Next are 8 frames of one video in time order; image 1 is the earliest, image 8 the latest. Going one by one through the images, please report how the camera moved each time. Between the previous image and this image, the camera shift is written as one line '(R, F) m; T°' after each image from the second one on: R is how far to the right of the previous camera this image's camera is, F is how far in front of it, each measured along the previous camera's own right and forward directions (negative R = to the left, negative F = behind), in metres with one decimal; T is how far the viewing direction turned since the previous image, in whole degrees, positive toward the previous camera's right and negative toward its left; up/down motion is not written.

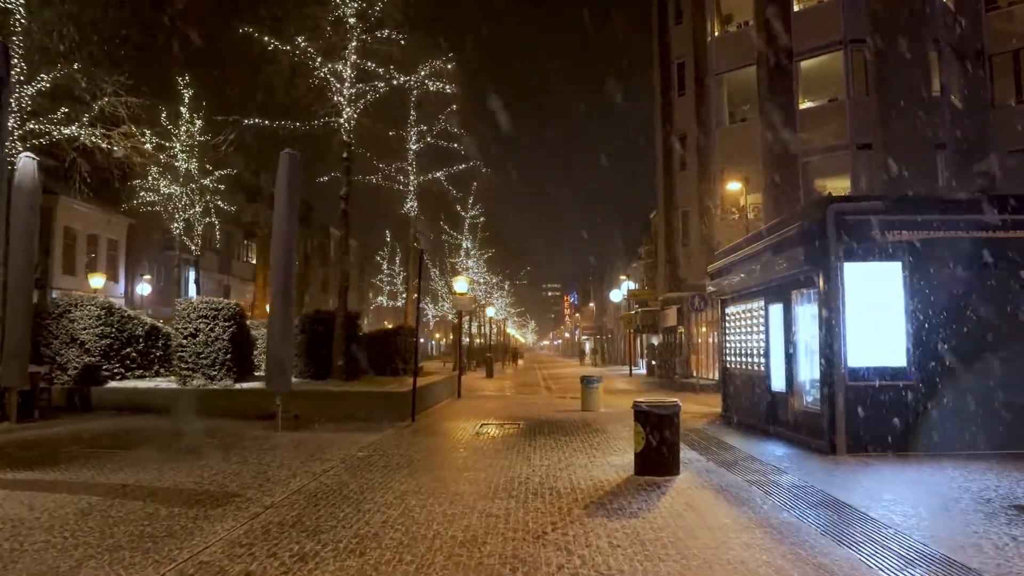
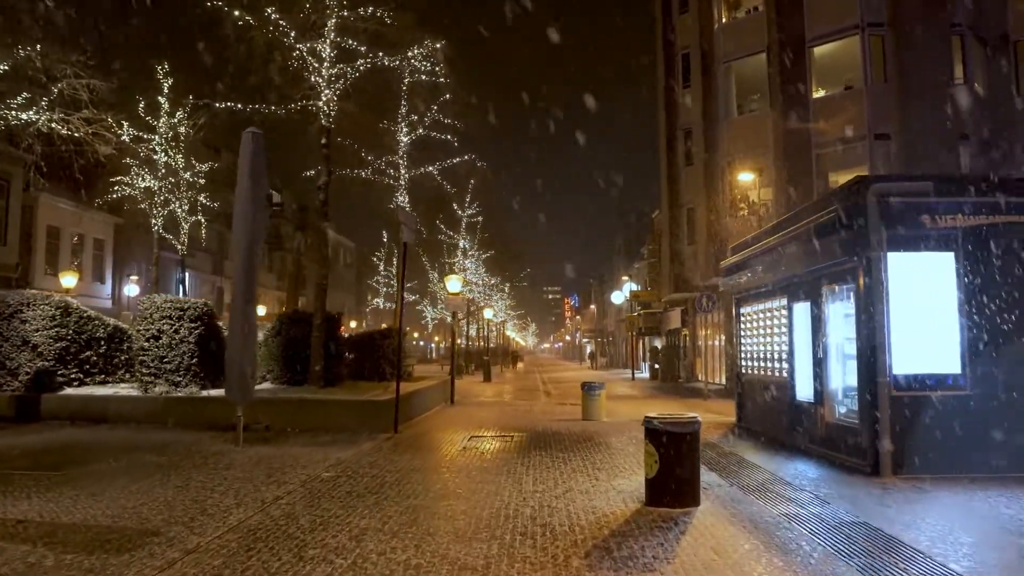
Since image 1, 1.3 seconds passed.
(+0.1, +1.5) m; 0°
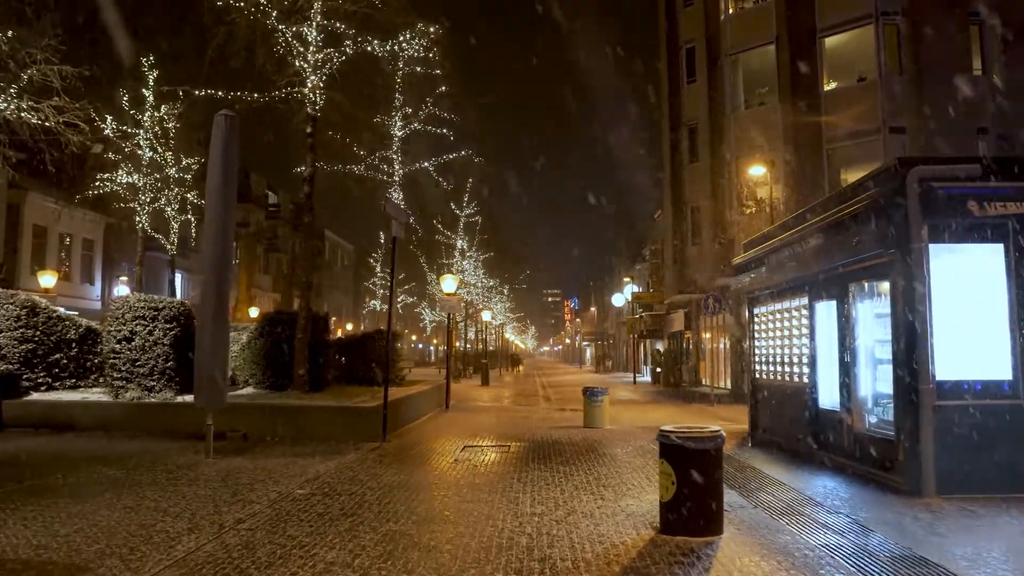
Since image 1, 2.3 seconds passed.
(0.0, +1.0) m; 0°
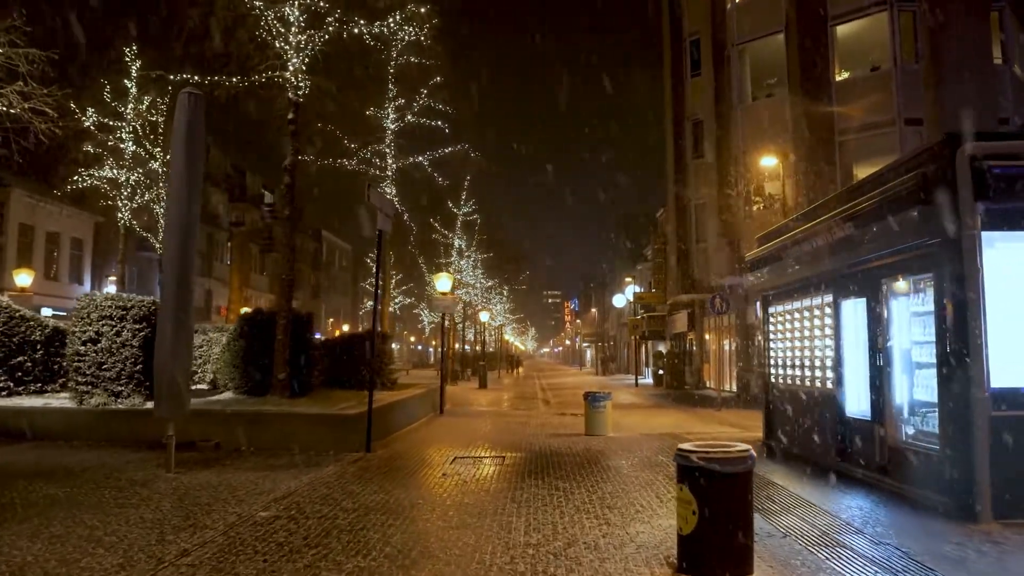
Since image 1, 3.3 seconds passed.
(+0.1, +1.0) m; 0°
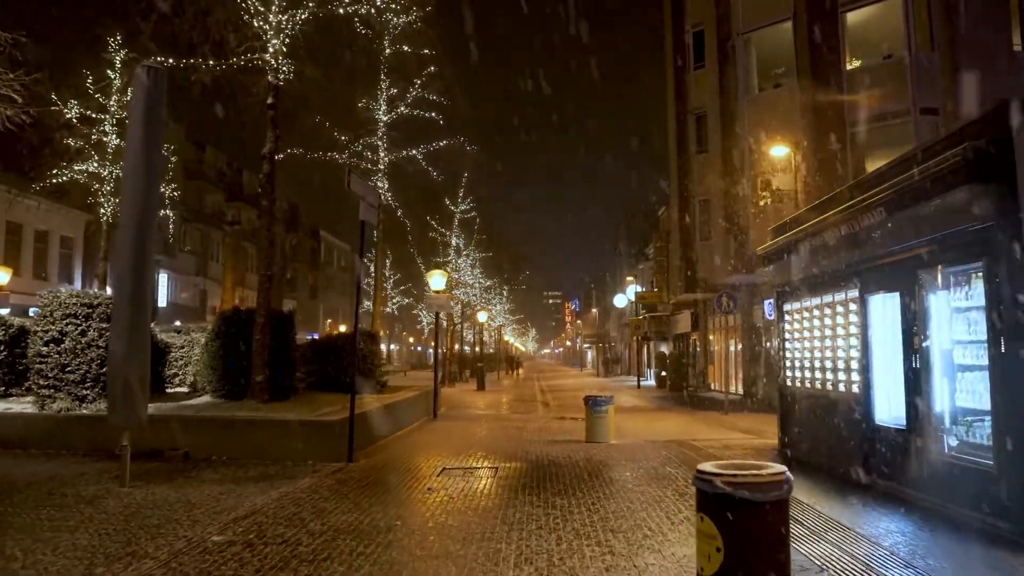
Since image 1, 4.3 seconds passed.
(+0.1, +1.0) m; 0°
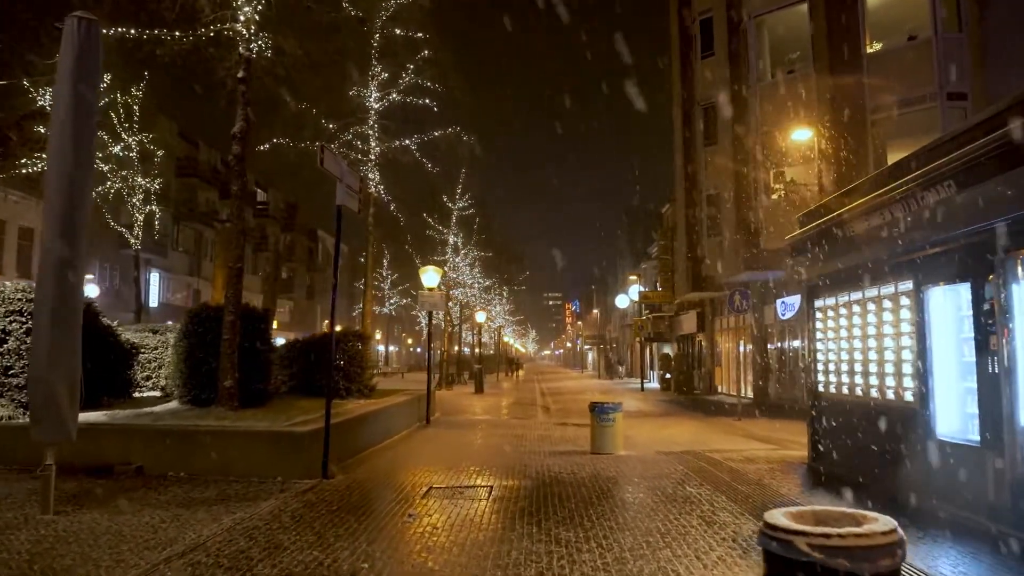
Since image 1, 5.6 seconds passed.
(0.0, +1.3) m; 0°
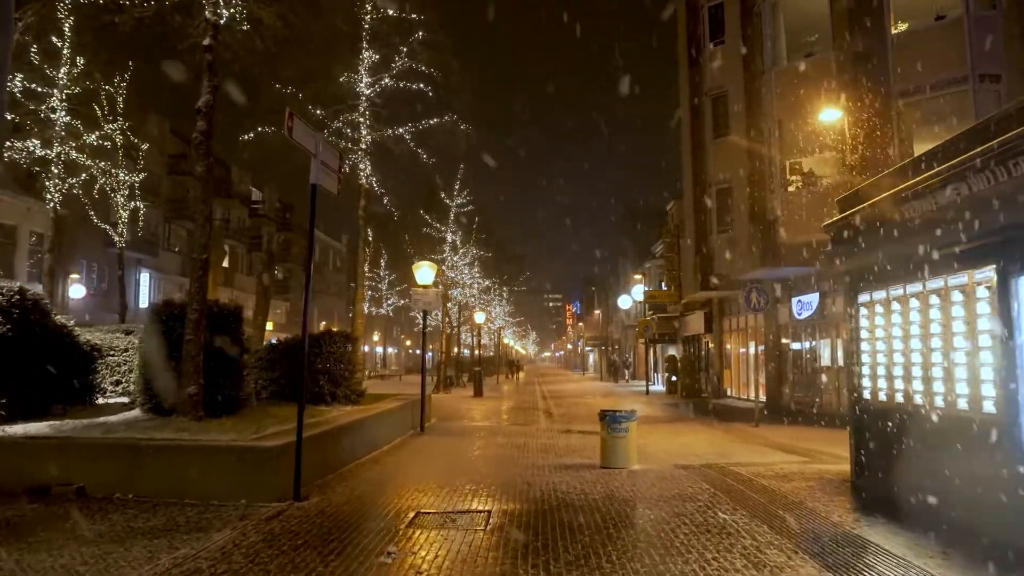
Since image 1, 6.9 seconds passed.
(0.0, +1.4) m; 0°
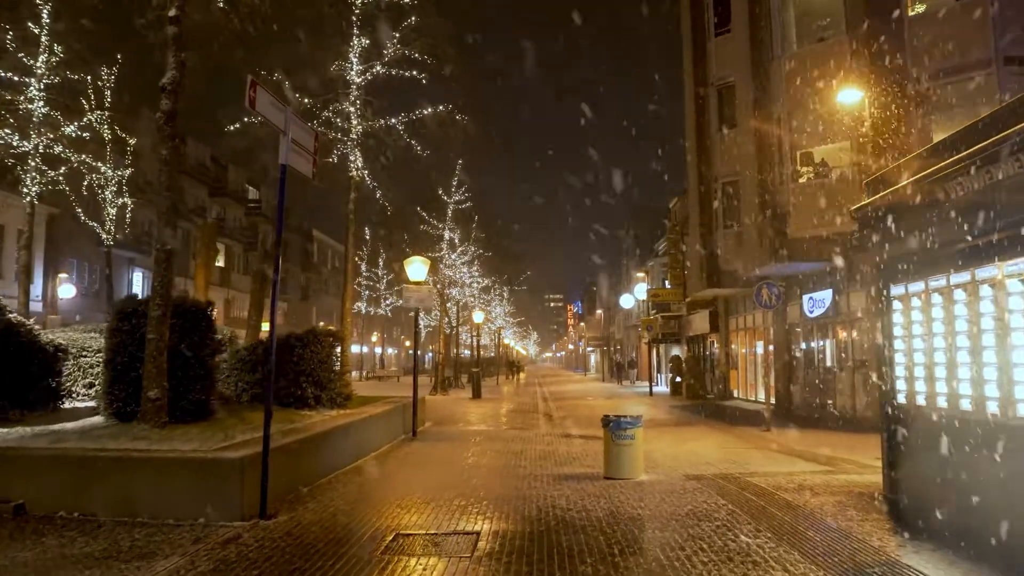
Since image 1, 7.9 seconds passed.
(+0.1, +1.0) m; 0°
